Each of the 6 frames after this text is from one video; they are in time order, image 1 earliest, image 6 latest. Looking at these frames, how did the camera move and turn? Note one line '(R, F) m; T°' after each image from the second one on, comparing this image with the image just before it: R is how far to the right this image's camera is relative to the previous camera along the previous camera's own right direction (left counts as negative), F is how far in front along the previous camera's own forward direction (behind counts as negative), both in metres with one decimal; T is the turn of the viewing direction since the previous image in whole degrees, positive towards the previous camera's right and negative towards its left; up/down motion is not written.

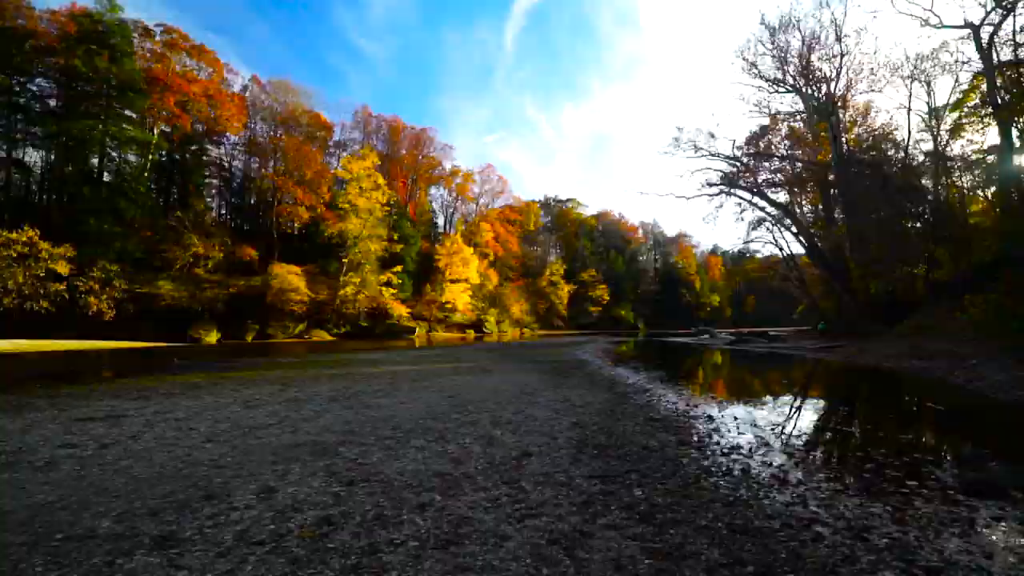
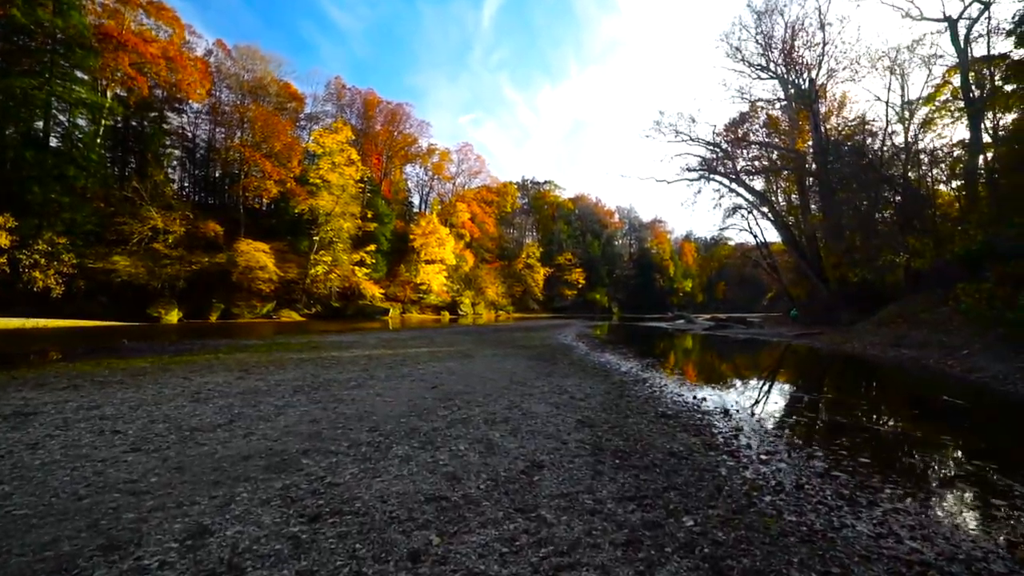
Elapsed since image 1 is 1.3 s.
(-0.3, +1.0) m; +3°
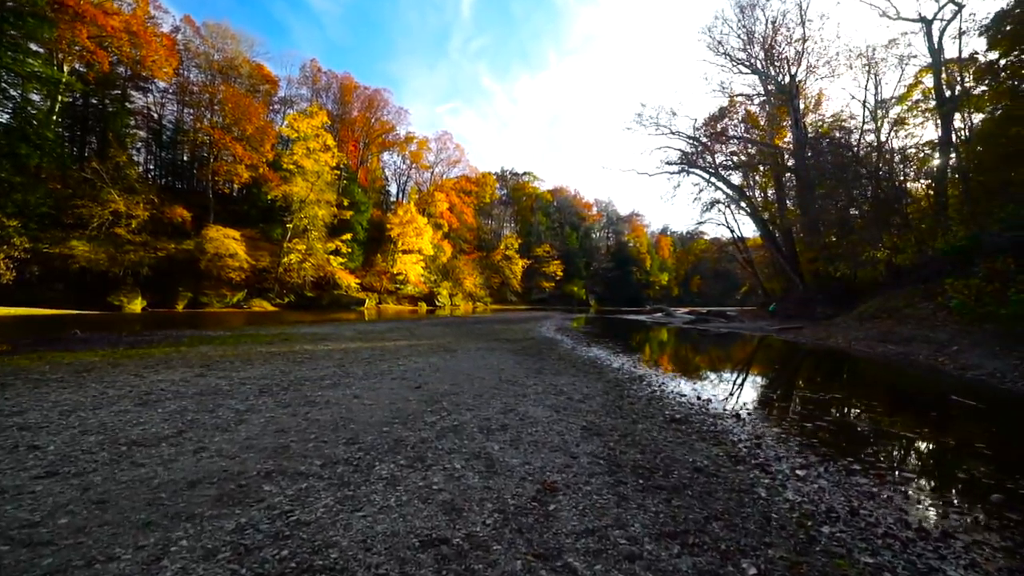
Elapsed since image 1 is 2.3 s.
(-0.3, +0.7) m; +3°
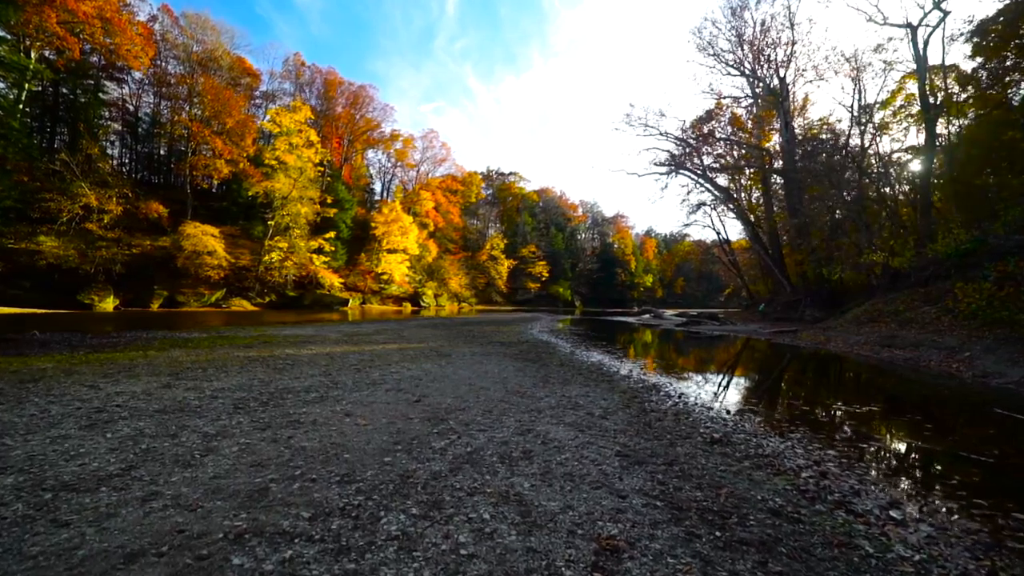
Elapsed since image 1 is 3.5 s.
(-0.4, +0.8) m; +2°
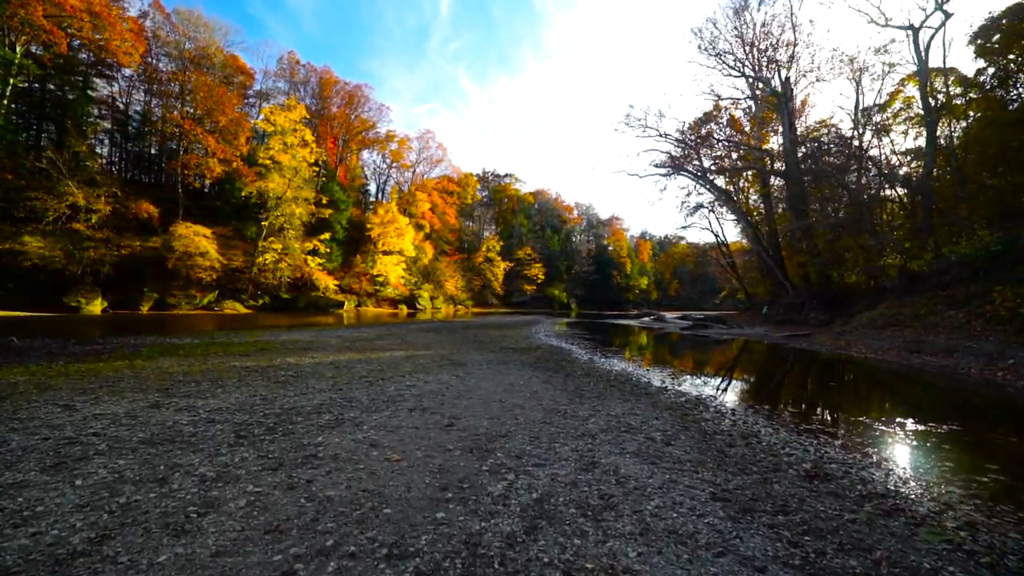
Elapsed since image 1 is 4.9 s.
(-0.7, +0.9) m; +1°
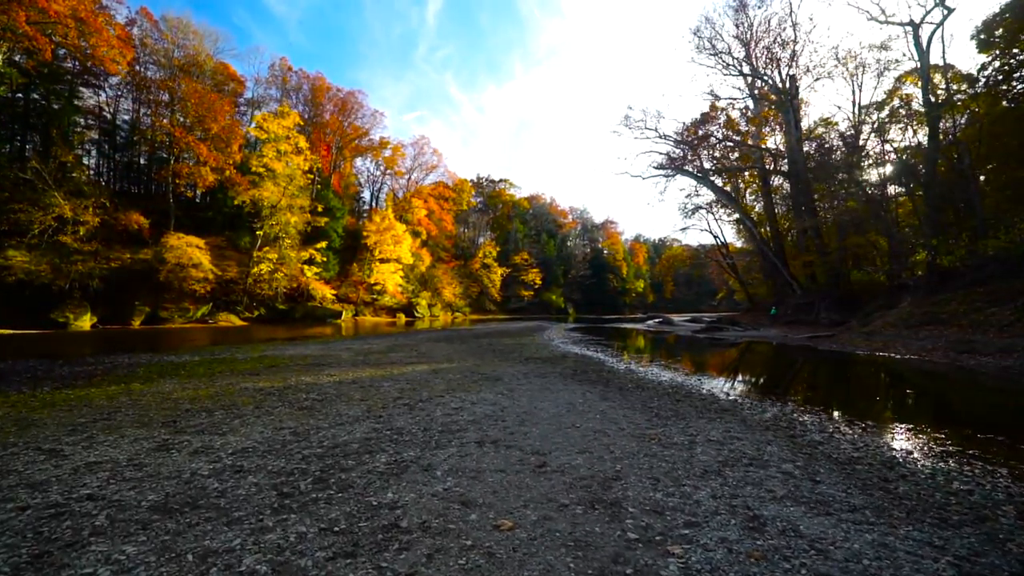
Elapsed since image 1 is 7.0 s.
(-1.1, +1.1) m; +1°
